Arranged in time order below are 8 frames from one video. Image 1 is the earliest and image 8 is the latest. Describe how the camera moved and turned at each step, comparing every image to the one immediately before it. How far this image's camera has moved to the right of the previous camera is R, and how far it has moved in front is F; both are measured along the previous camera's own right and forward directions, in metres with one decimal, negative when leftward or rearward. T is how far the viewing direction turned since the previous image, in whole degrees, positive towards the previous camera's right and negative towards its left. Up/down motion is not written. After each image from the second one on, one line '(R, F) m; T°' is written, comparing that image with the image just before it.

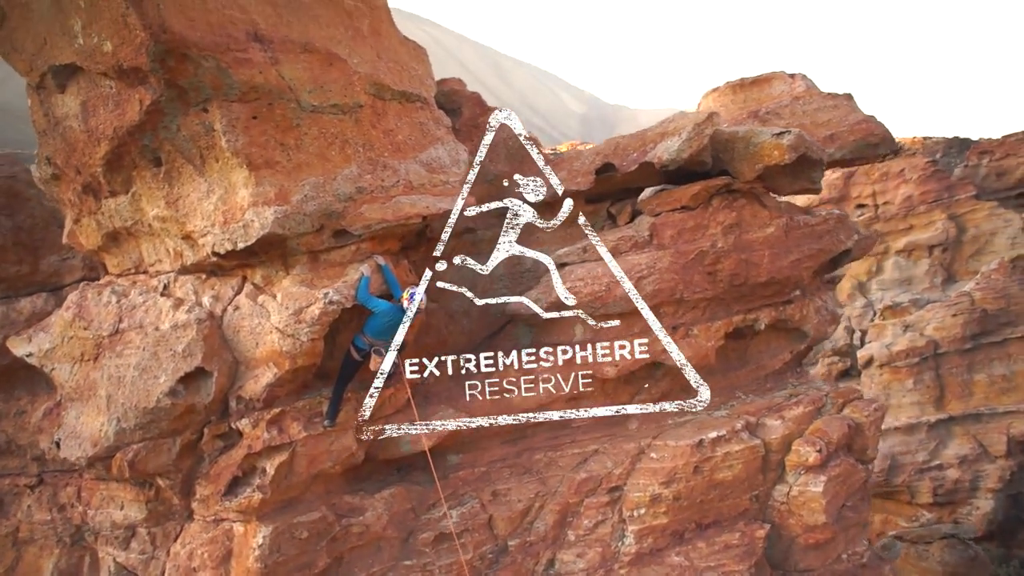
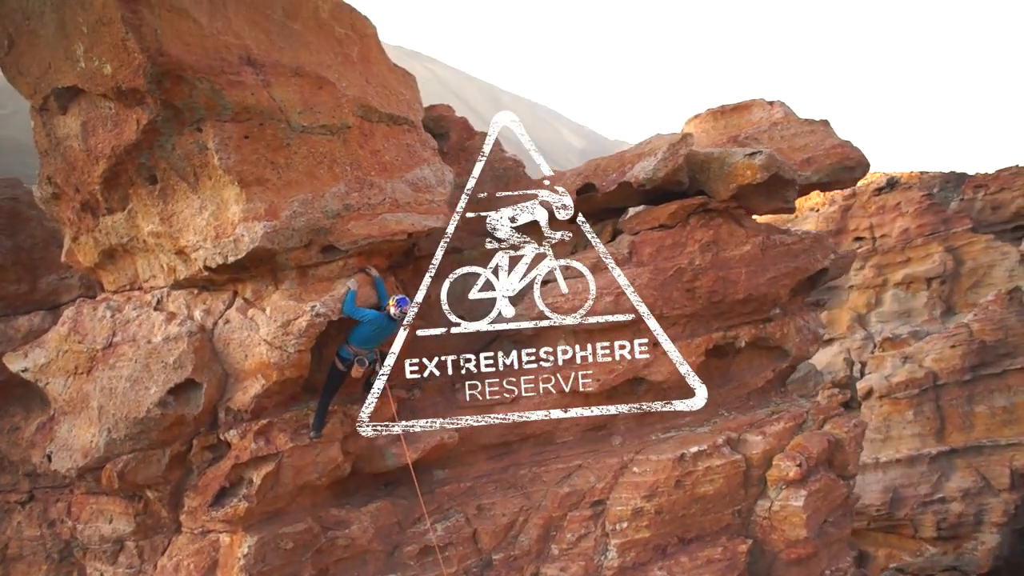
(+0.1, -0.1) m; 0°
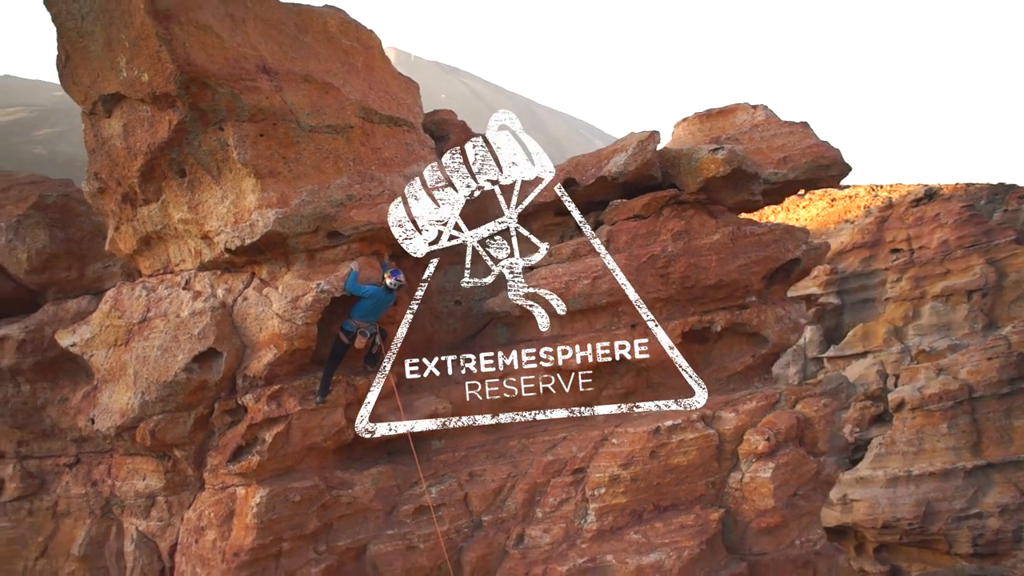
(+0.3, -0.4) m; -3°
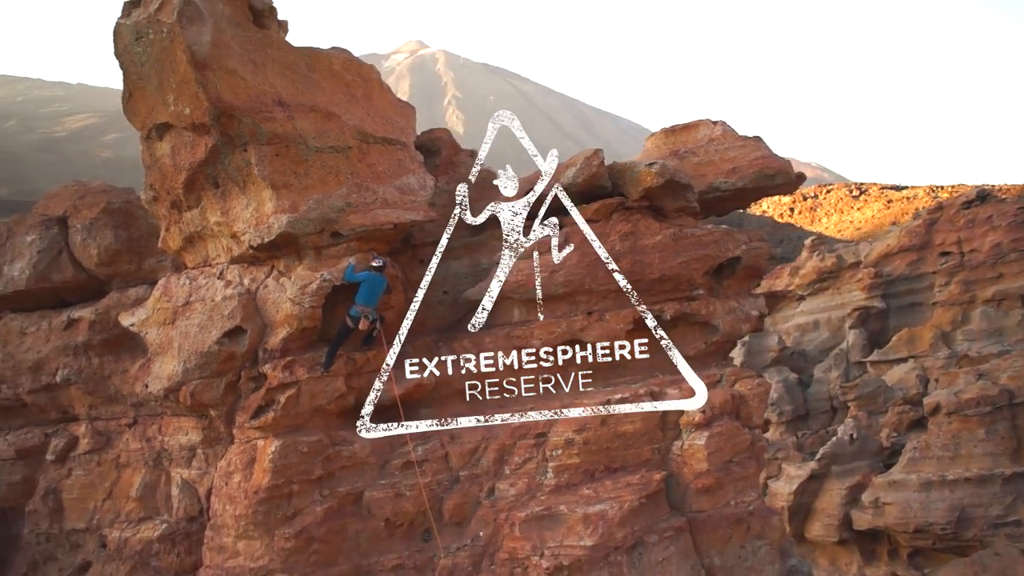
(+0.6, -0.9) m; -4°
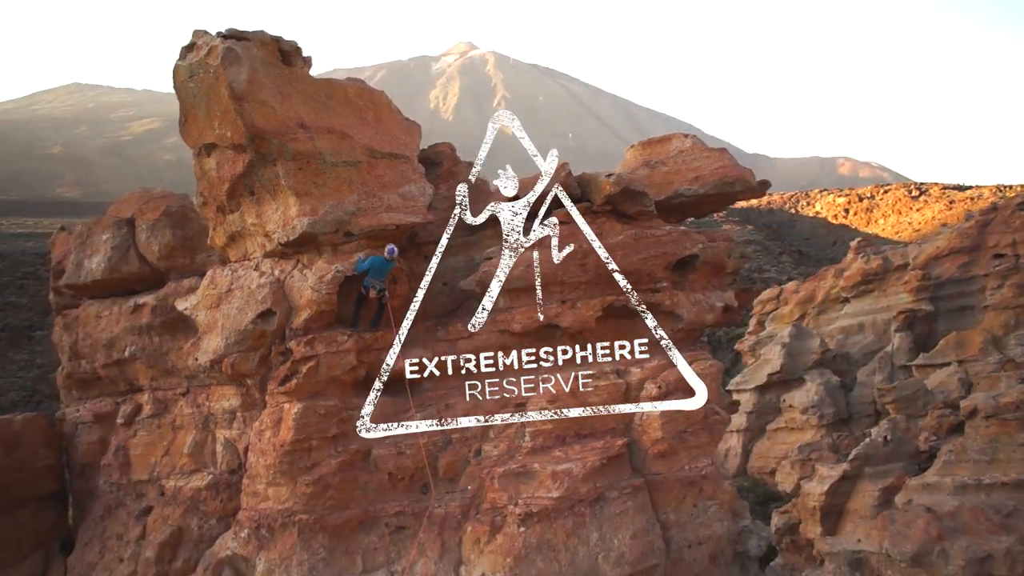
(+0.6, -1.0) m; -4°
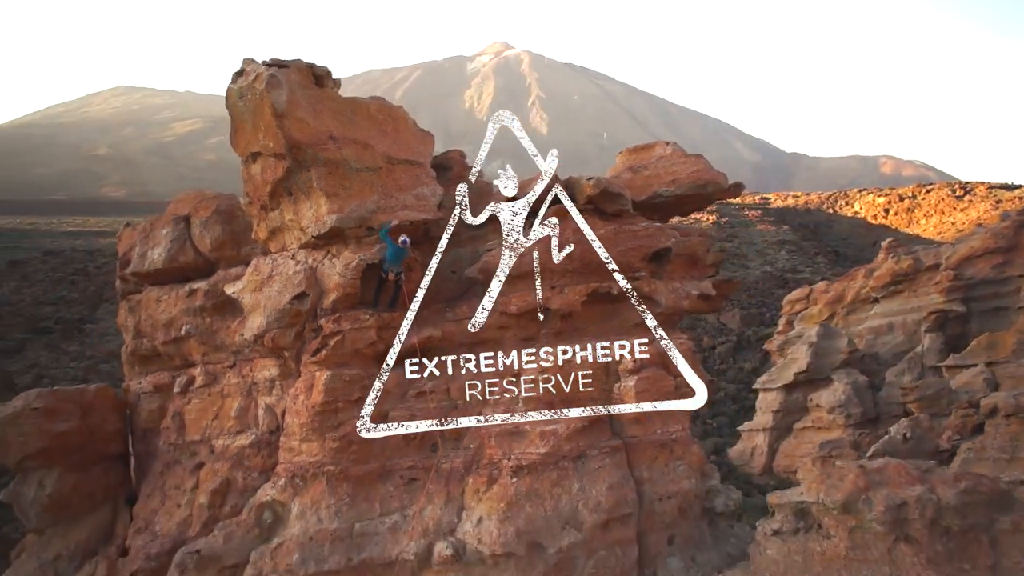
(+0.4, -1.1) m; -3°
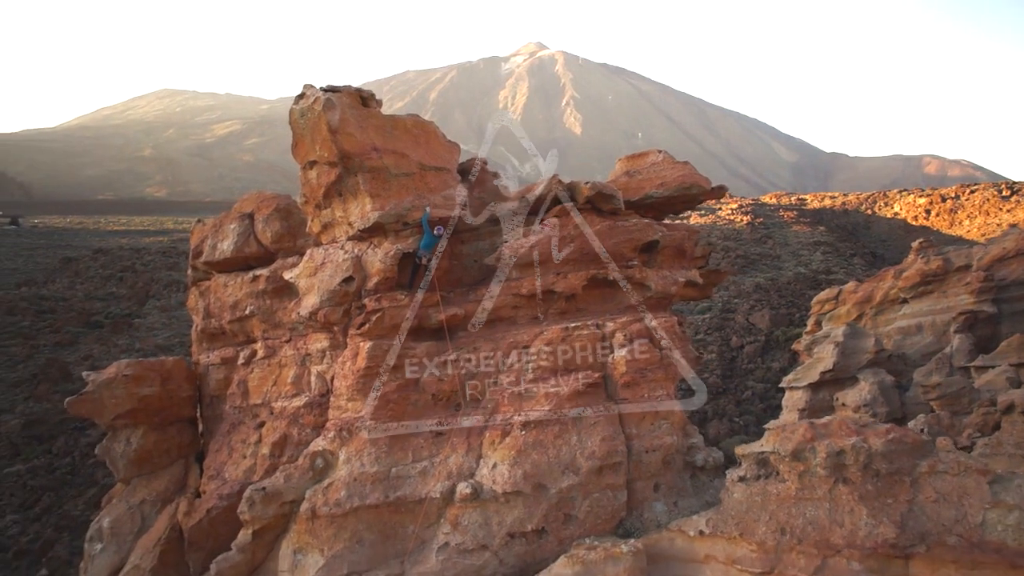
(+0.3, -1.5) m; -3°
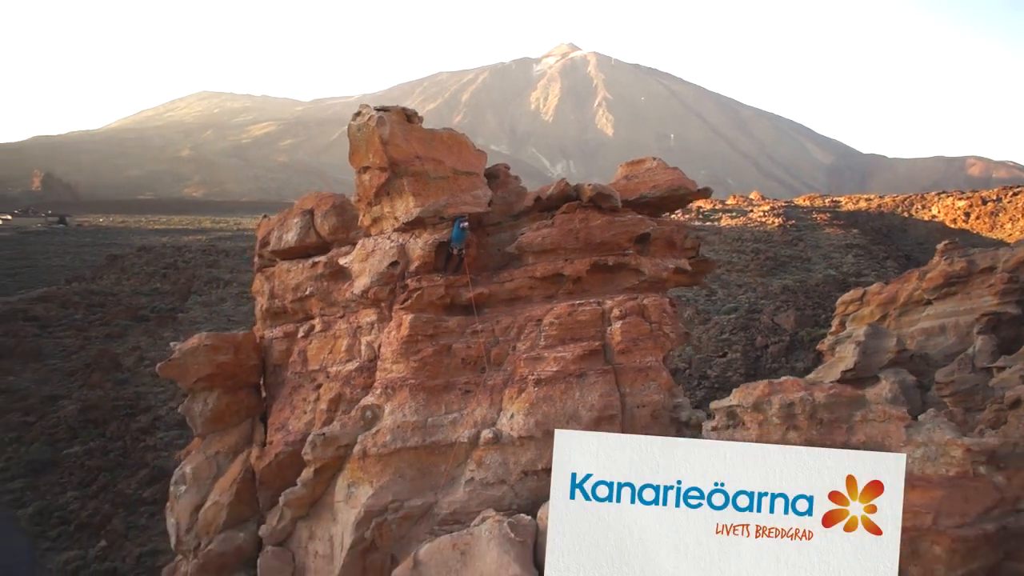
(+0.2, -2.0) m; -3°
